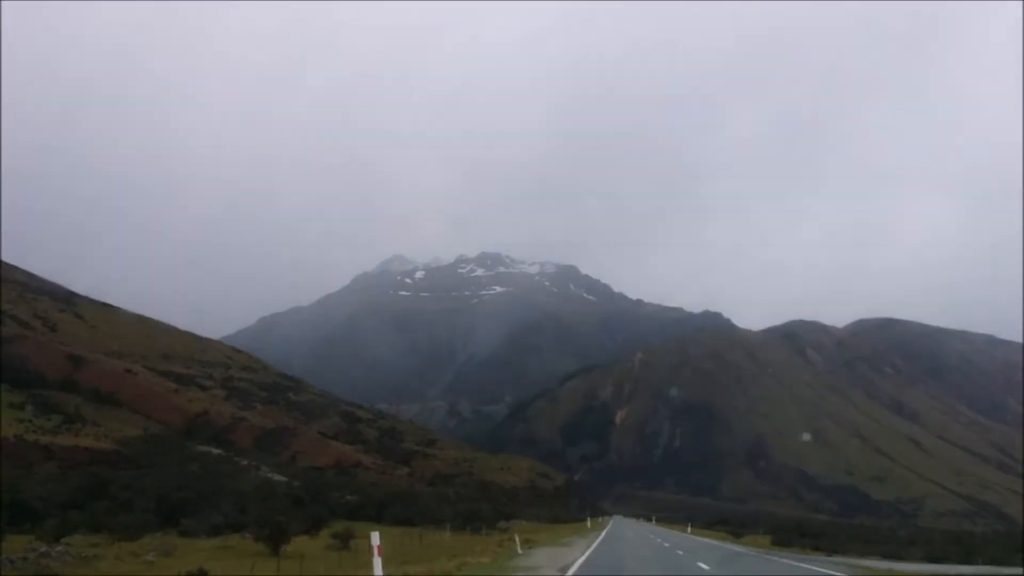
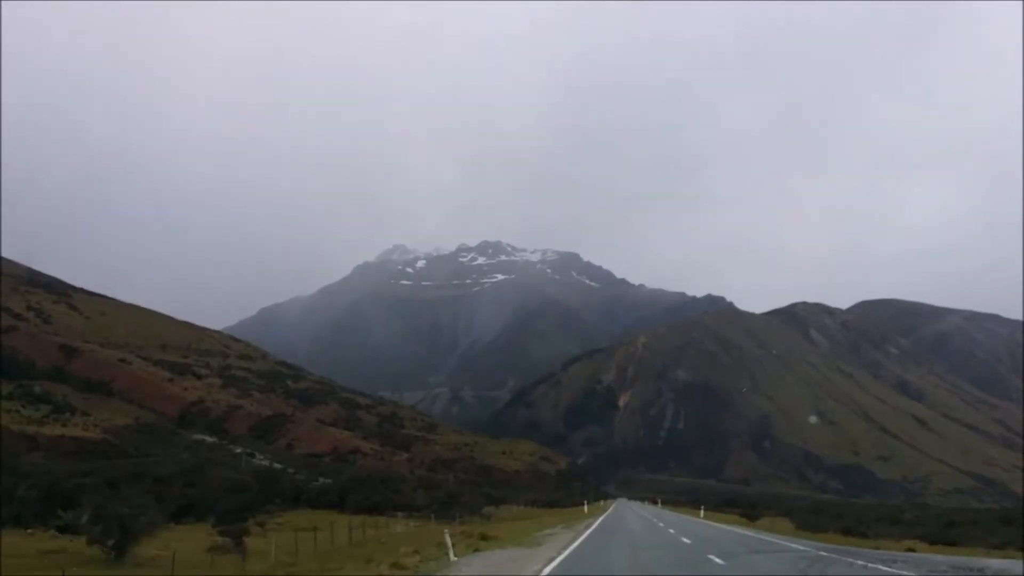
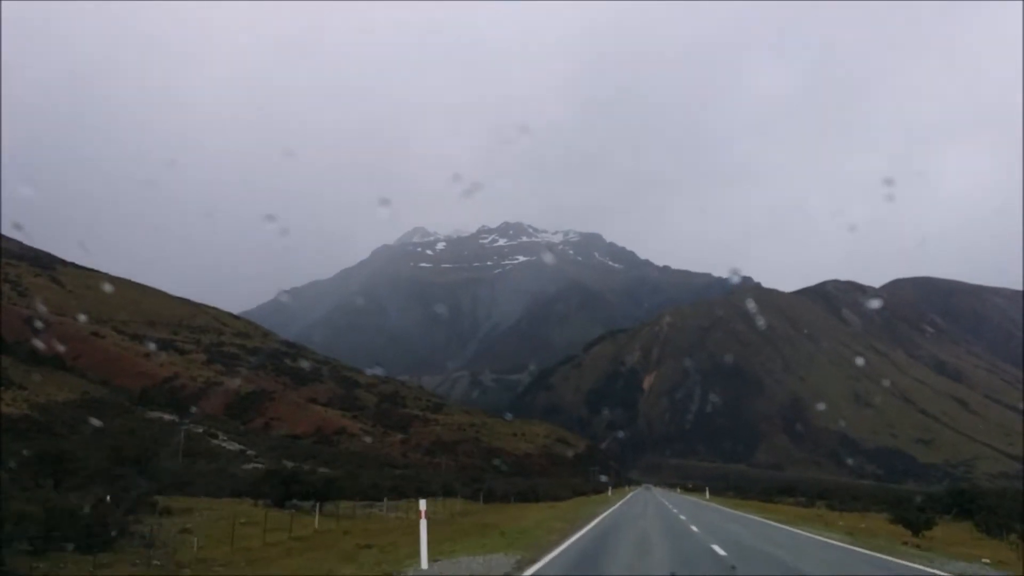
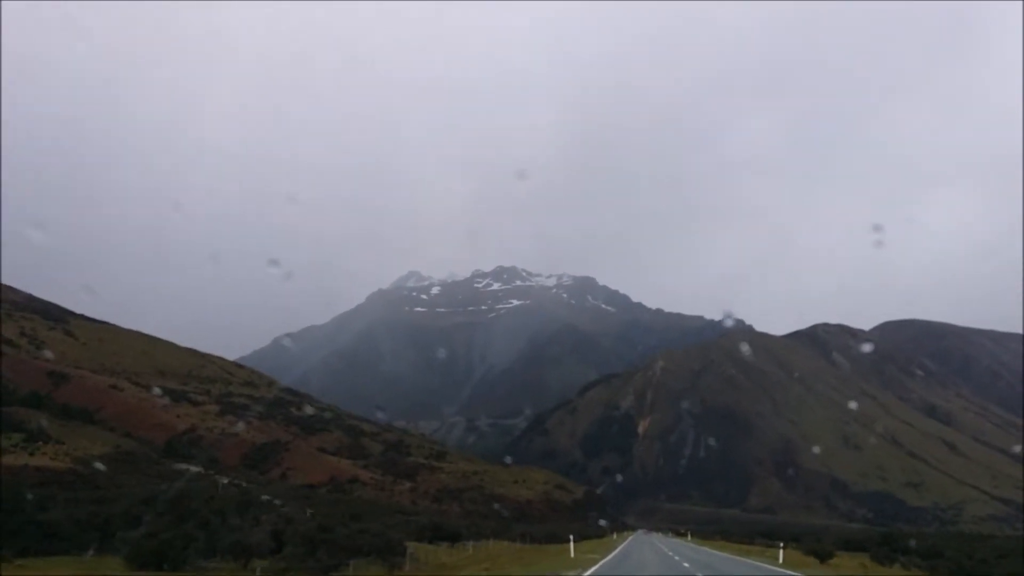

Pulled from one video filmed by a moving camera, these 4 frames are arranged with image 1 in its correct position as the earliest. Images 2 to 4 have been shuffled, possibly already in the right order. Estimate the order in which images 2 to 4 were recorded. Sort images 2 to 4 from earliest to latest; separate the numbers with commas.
2, 4, 3
